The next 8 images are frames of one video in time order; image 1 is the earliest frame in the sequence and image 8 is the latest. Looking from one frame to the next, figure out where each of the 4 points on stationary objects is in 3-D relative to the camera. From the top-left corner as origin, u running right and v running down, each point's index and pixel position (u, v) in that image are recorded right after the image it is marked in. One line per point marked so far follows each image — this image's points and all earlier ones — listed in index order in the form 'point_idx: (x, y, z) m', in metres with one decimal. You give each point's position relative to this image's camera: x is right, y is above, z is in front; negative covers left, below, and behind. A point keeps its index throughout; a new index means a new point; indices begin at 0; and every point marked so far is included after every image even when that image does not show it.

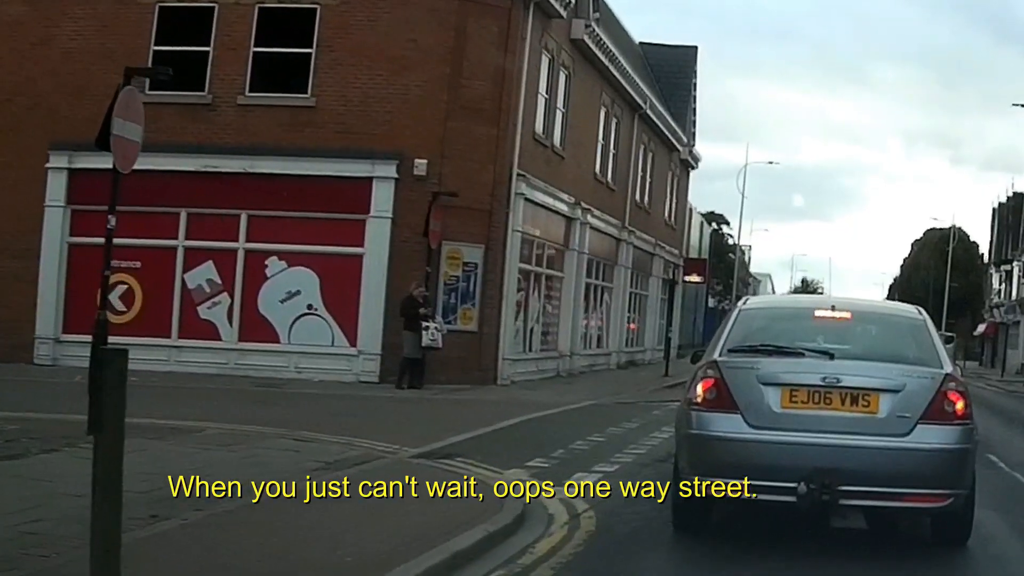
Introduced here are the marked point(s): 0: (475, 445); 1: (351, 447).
0: (-0.4, -1.6, +12.2) m
1: (-1.6, -1.6, +12.2) m
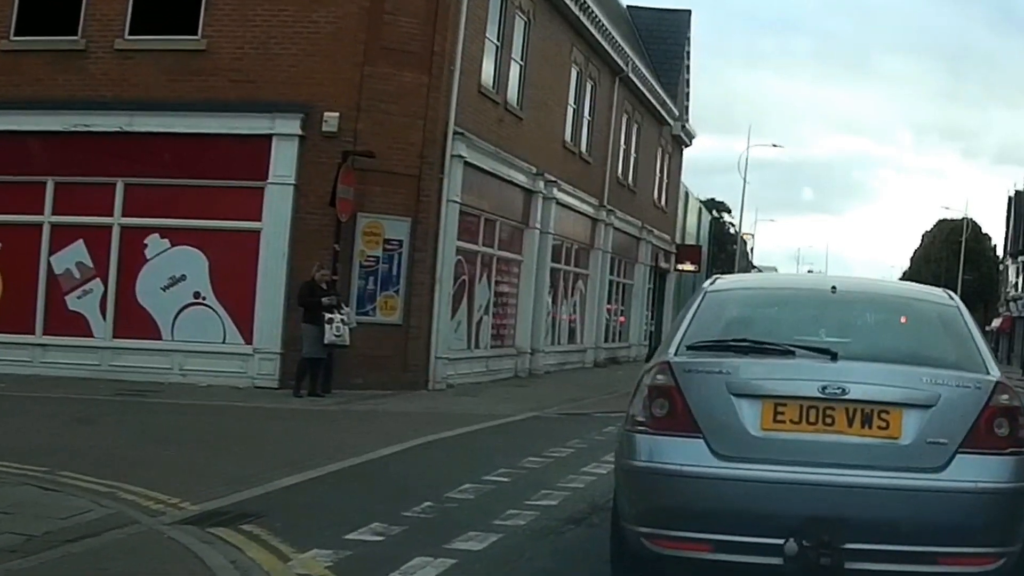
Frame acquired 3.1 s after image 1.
0: (-1.4, -1.4, +8.1) m
1: (-2.6, -1.4, +8.1) m
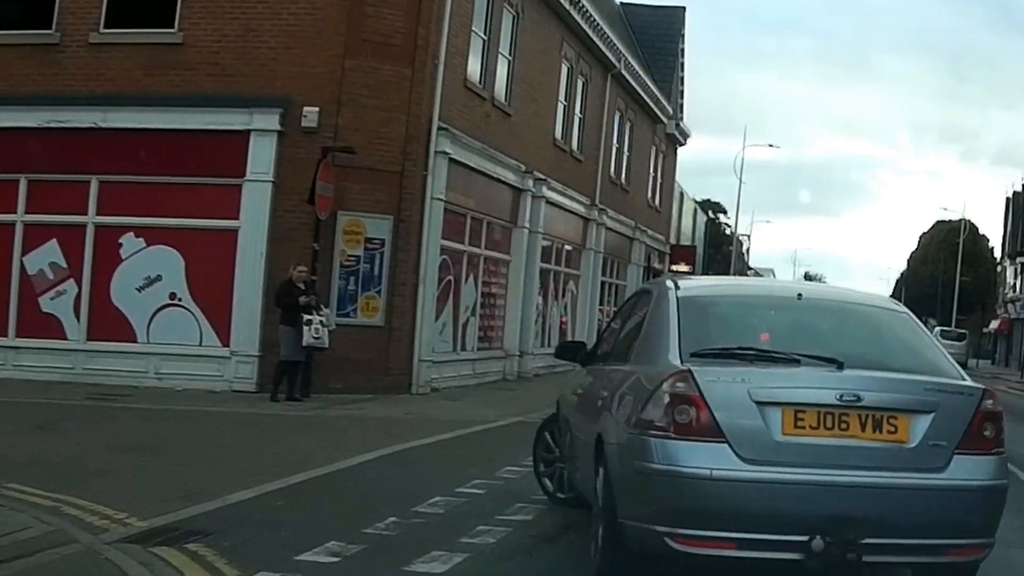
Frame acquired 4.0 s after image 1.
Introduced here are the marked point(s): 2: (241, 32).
0: (-1.6, -1.4, +7.5) m
1: (-2.8, -1.4, +7.5) m
2: (-3.8, +3.6, +17.3) m
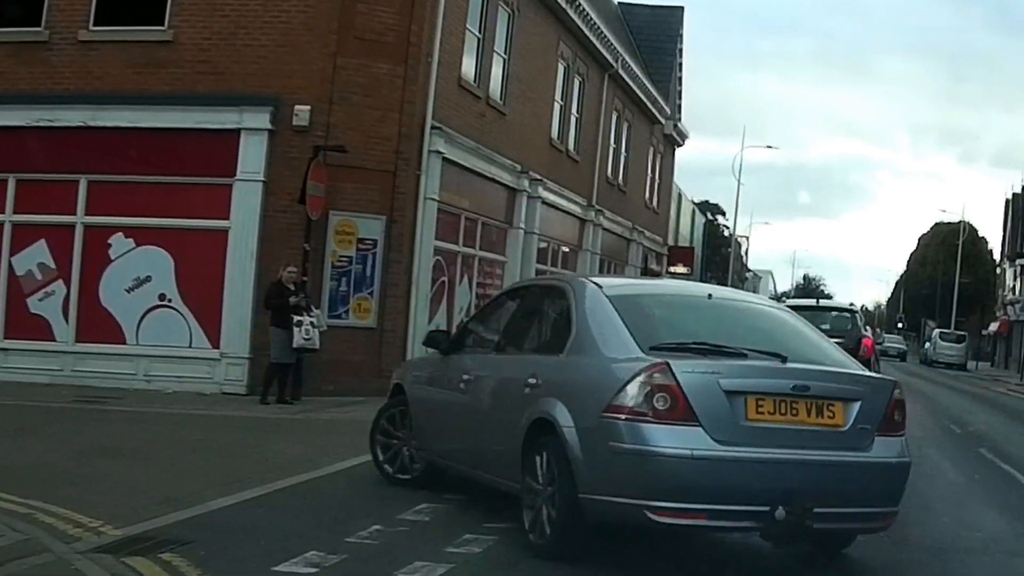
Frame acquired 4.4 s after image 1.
0: (-1.7, -1.4, +7.3) m
1: (-2.8, -1.4, +7.3) m
2: (-3.9, +3.6, +17.1) m
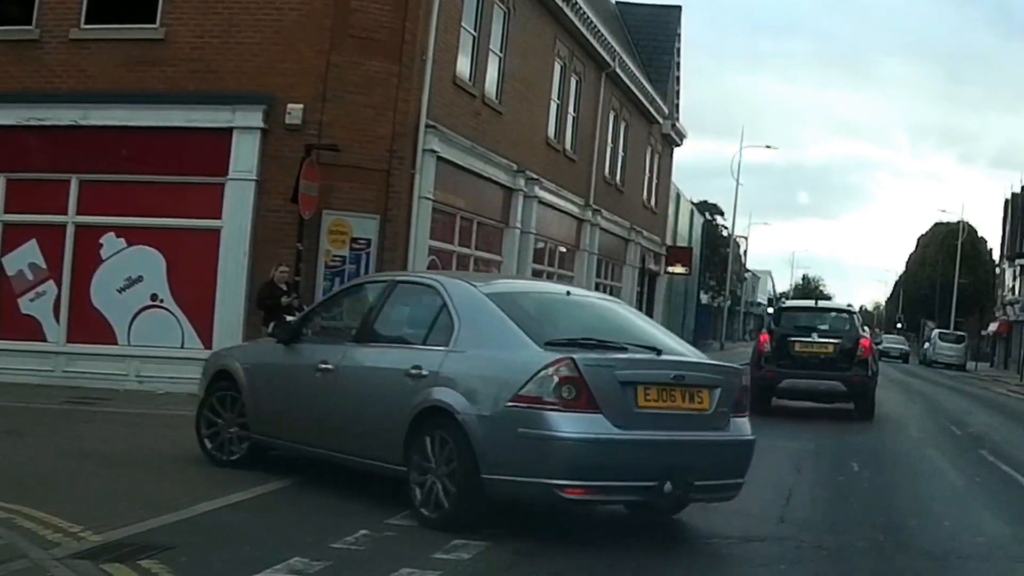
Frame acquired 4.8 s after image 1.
0: (-1.7, -1.4, +7.1) m
1: (-2.9, -1.4, +7.1) m
2: (-3.9, +3.6, +16.9) m
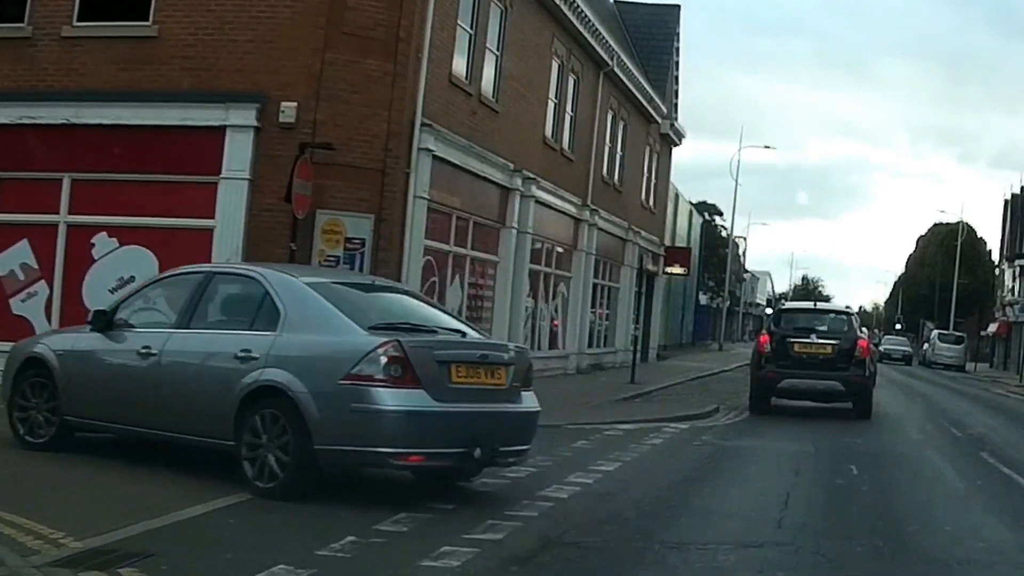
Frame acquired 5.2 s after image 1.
0: (-1.8, -1.4, +7.0) m
1: (-2.9, -1.4, +6.9) m
2: (-4.0, +3.6, +16.7) m
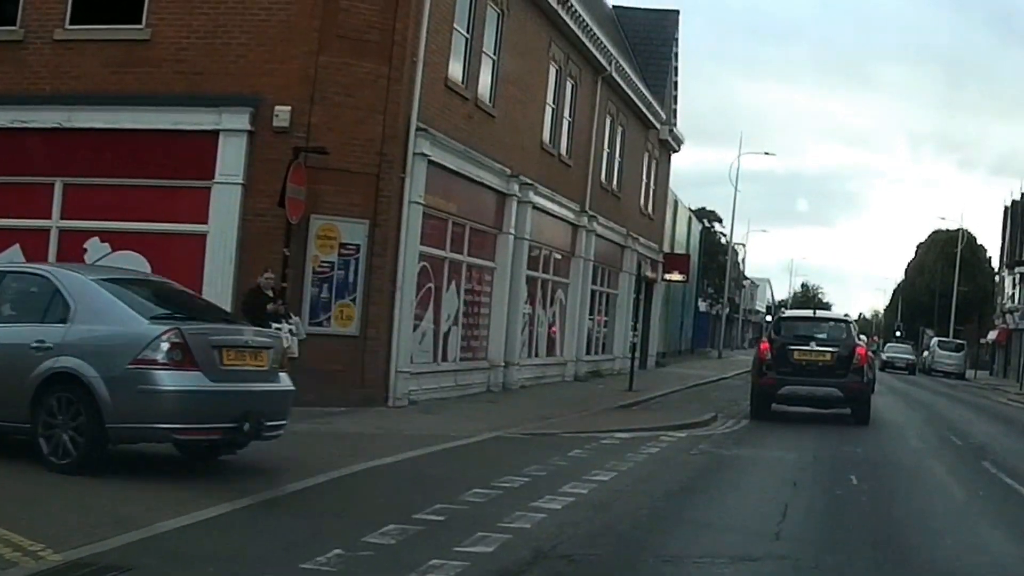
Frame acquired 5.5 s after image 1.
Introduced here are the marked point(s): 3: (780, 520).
0: (-1.8, -1.4, +6.8) m
1: (-3.0, -1.4, +6.8) m
2: (-4.0, +3.5, +16.6) m
3: (+1.9, -1.7, +8.8) m
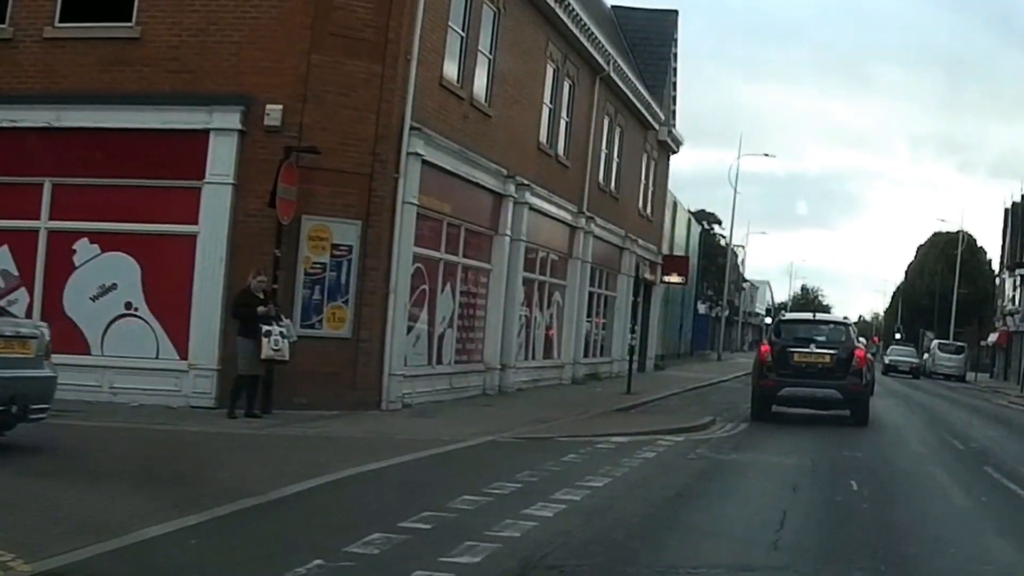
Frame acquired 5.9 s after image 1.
0: (-1.9, -1.4, +6.5) m
1: (-3.1, -1.4, +6.5) m
2: (-4.1, +3.5, +16.3) m
3: (+1.9, -1.7, +8.6) m
